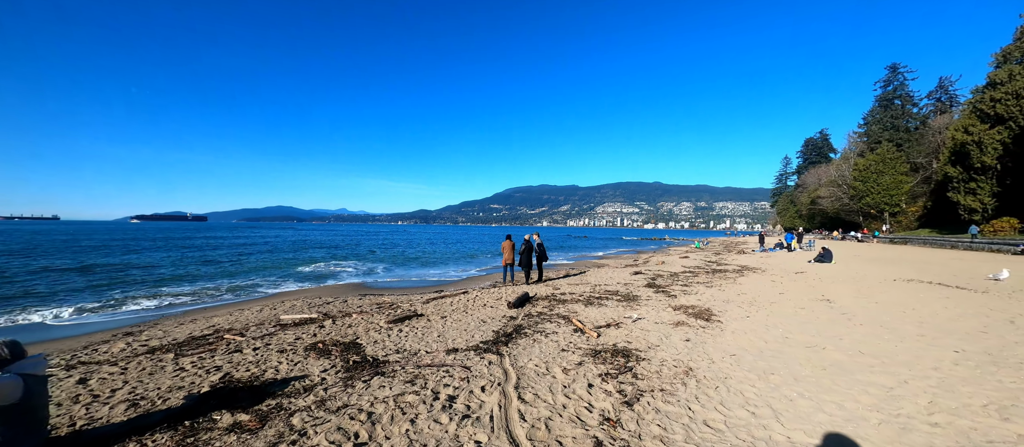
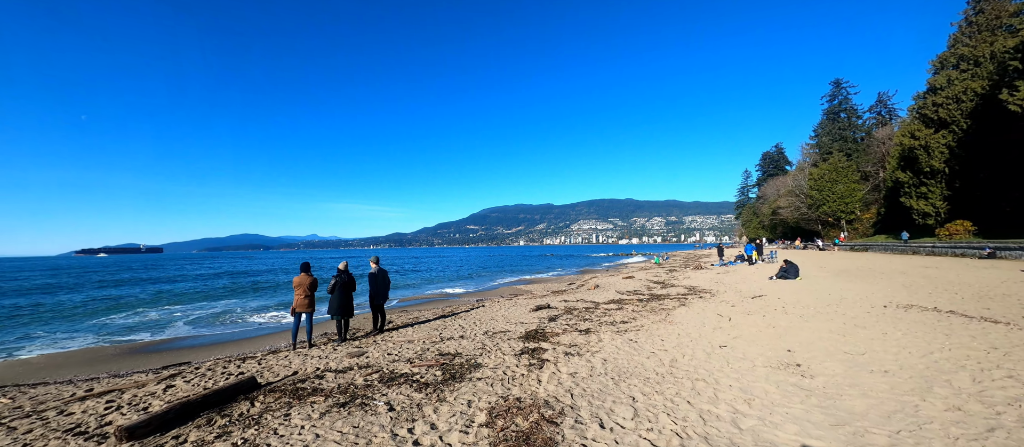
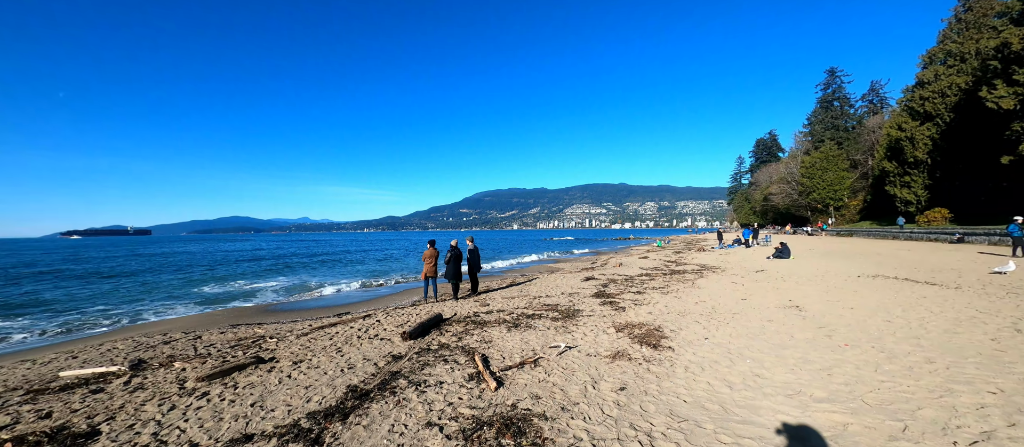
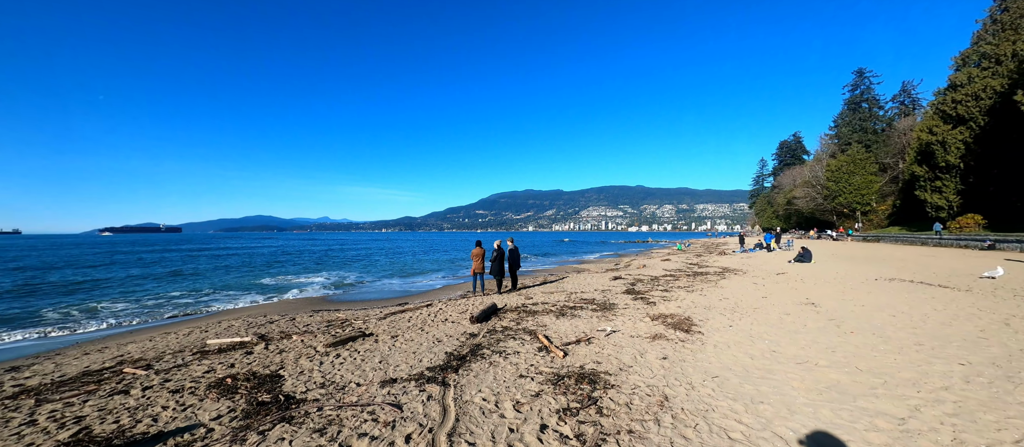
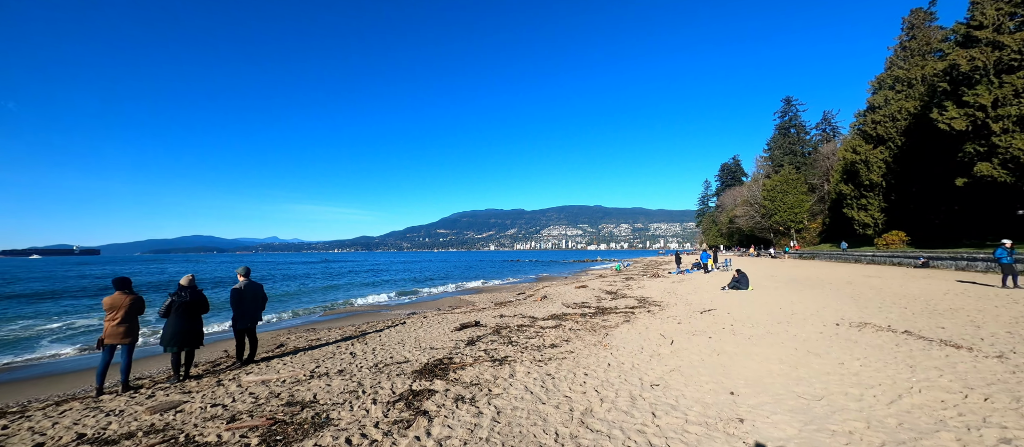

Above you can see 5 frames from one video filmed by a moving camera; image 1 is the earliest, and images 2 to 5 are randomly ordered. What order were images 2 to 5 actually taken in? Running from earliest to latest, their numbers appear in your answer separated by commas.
4, 3, 2, 5
